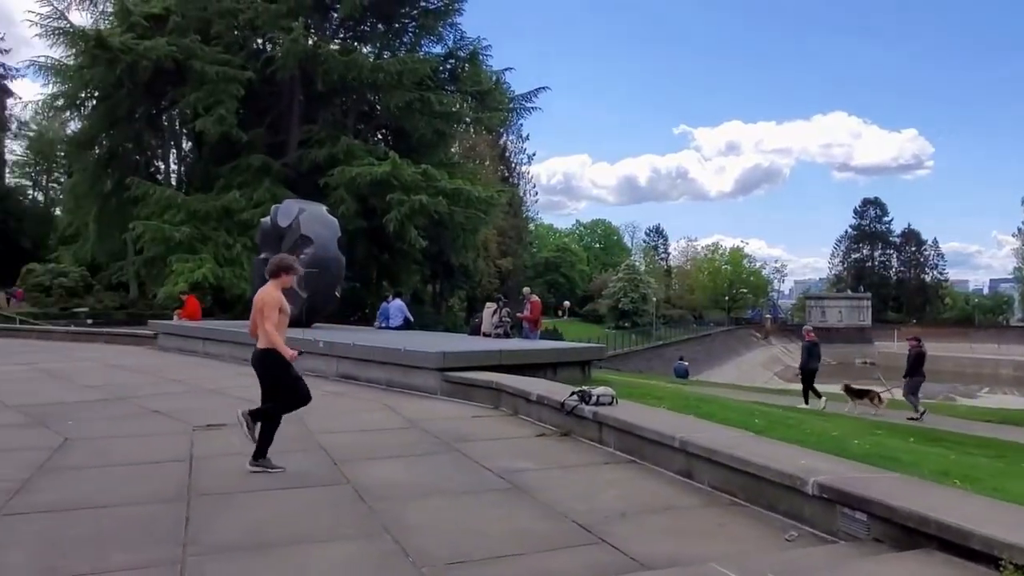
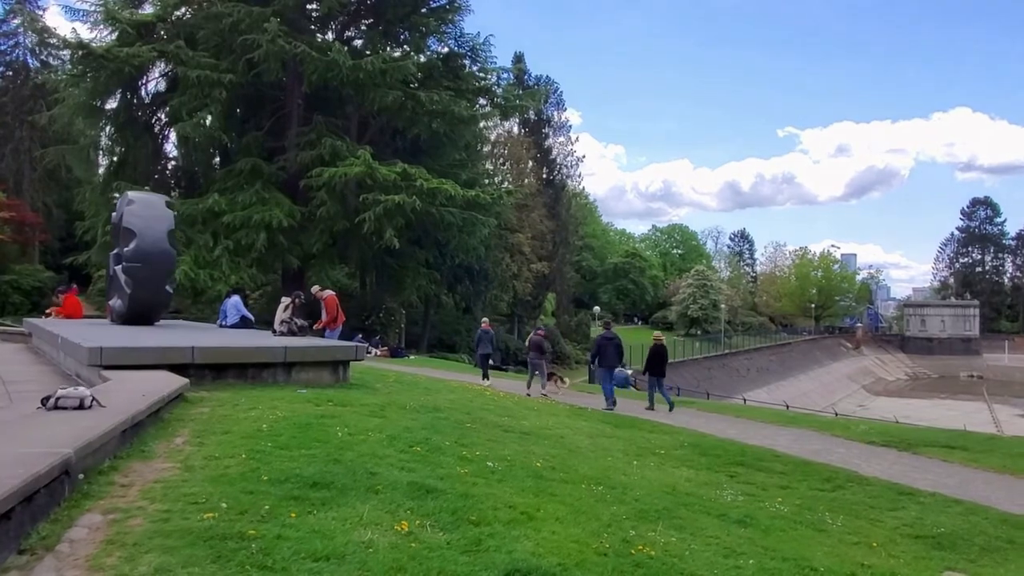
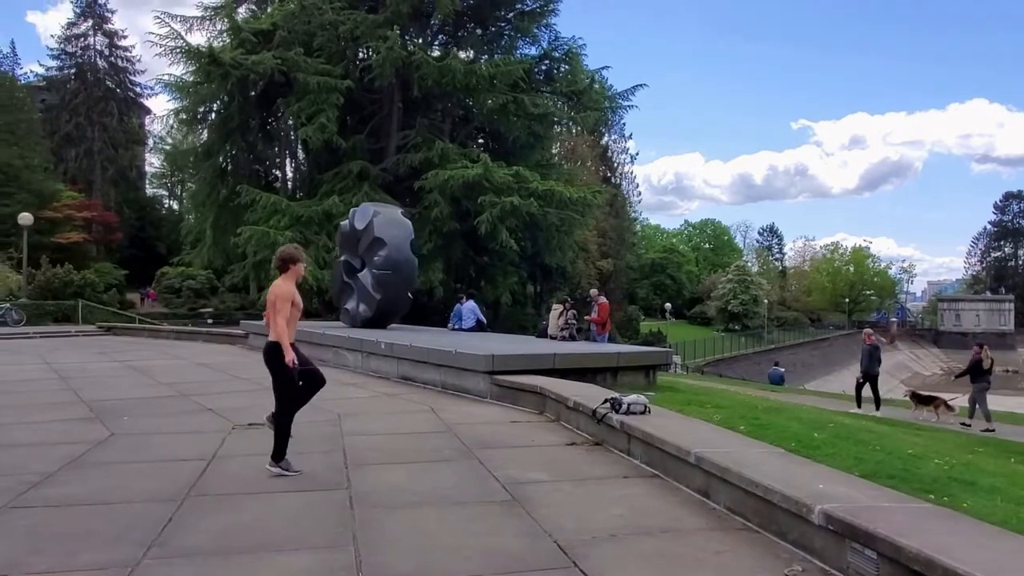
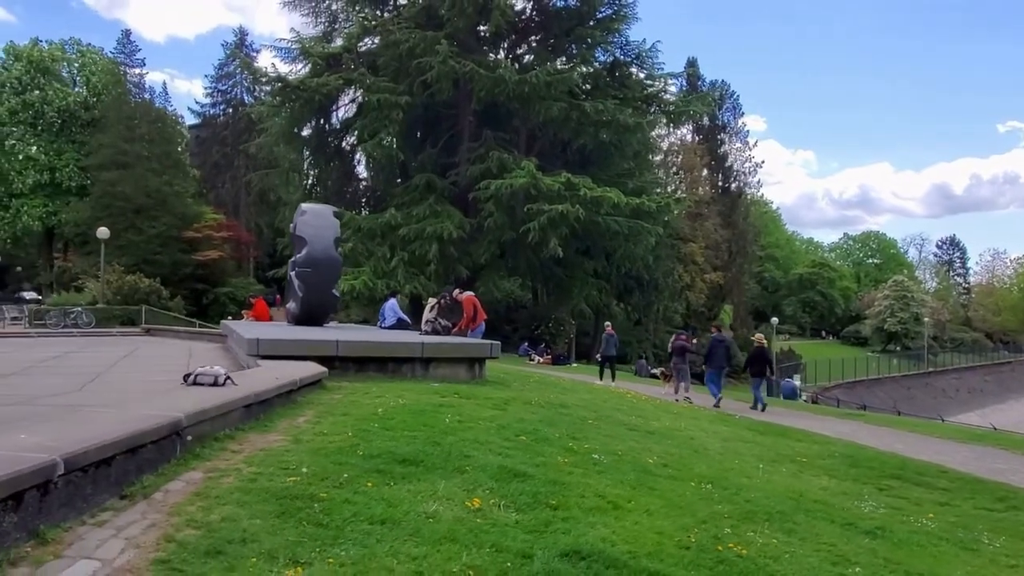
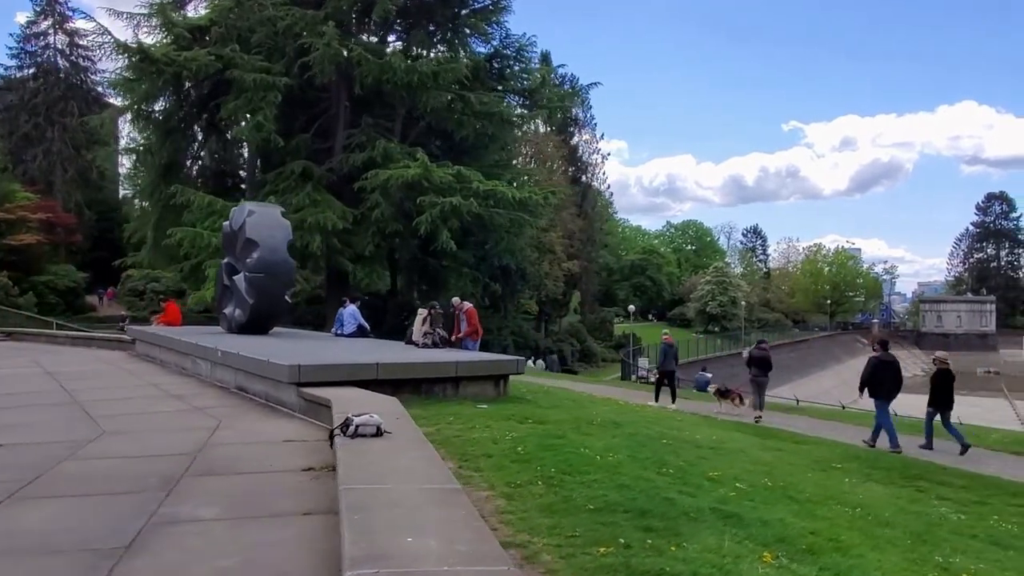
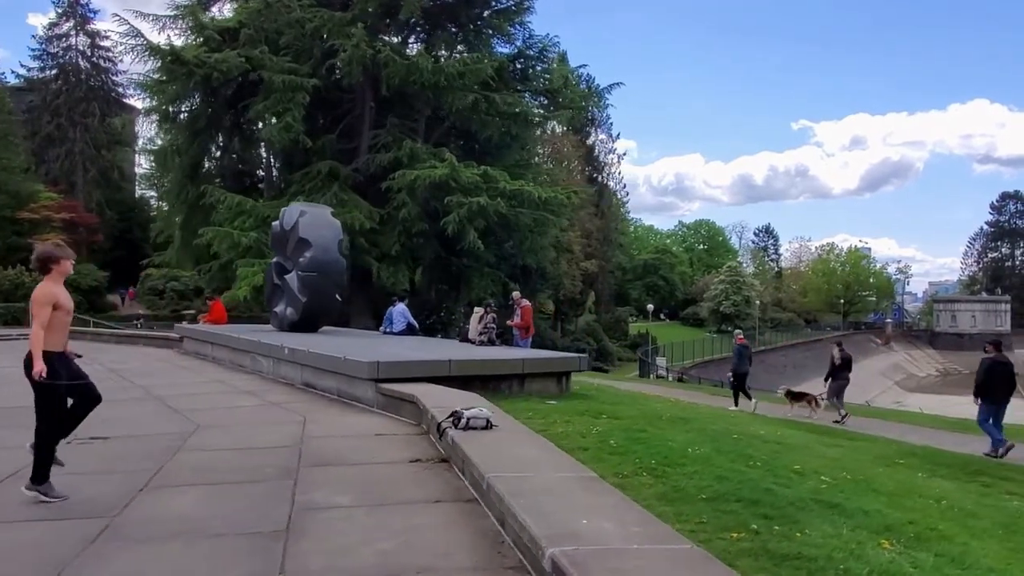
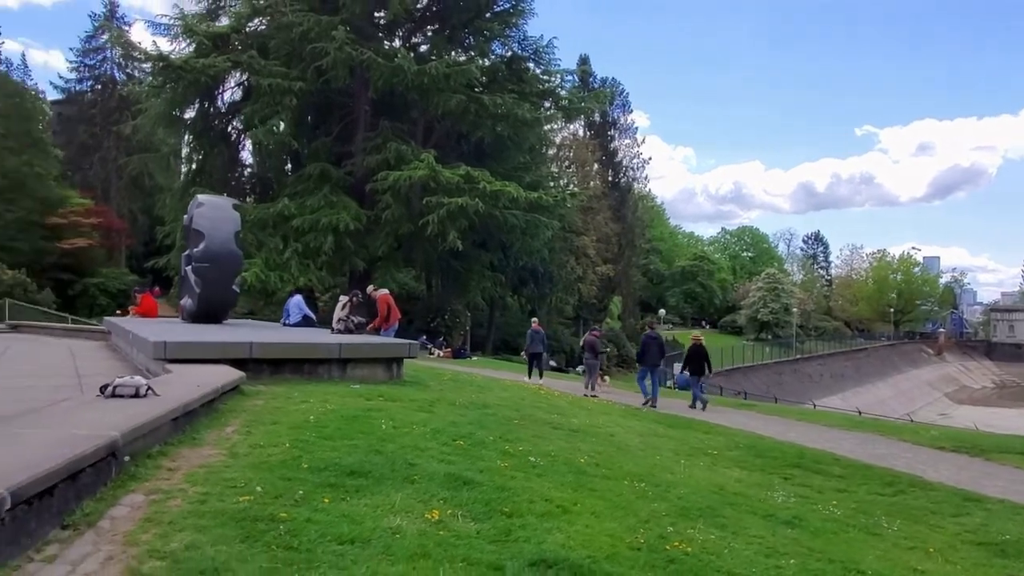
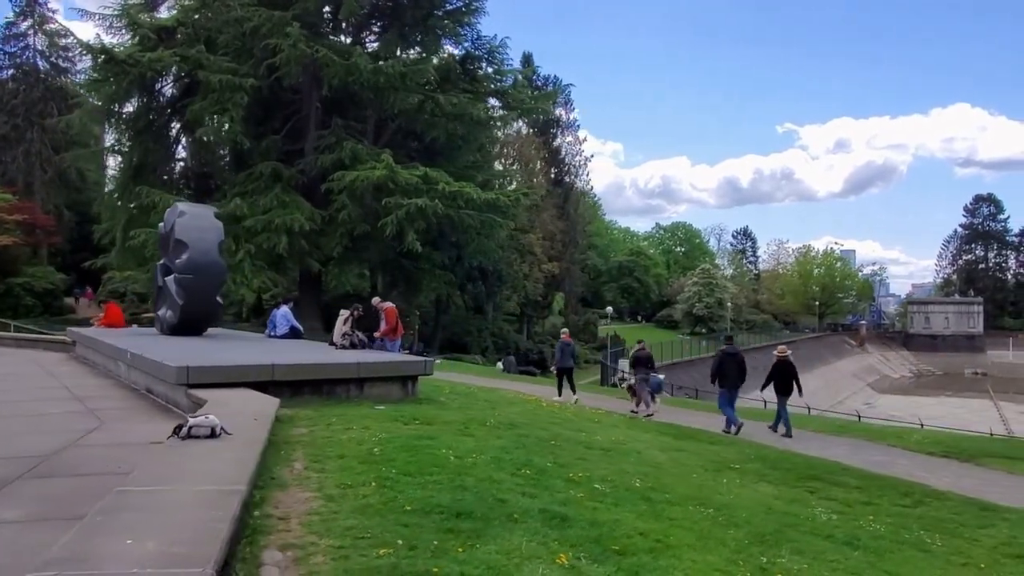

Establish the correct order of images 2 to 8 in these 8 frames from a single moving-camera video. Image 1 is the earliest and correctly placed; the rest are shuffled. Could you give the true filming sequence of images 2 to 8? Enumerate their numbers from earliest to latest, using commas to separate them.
3, 6, 5, 8, 2, 7, 4
